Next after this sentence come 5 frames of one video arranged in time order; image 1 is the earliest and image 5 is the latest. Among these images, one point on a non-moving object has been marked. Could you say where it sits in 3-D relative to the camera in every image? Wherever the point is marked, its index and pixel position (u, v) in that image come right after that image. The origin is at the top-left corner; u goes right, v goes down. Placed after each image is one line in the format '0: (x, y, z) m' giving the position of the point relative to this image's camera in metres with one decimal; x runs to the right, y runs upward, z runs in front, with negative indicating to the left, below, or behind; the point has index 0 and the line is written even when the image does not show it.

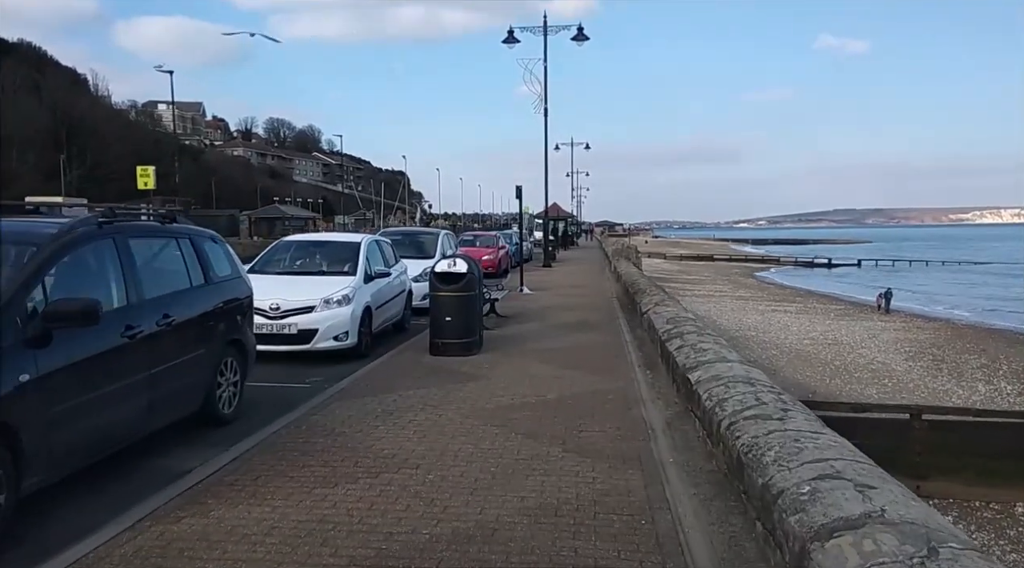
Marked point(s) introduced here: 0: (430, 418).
0: (-0.7, -1.1, +6.1) m
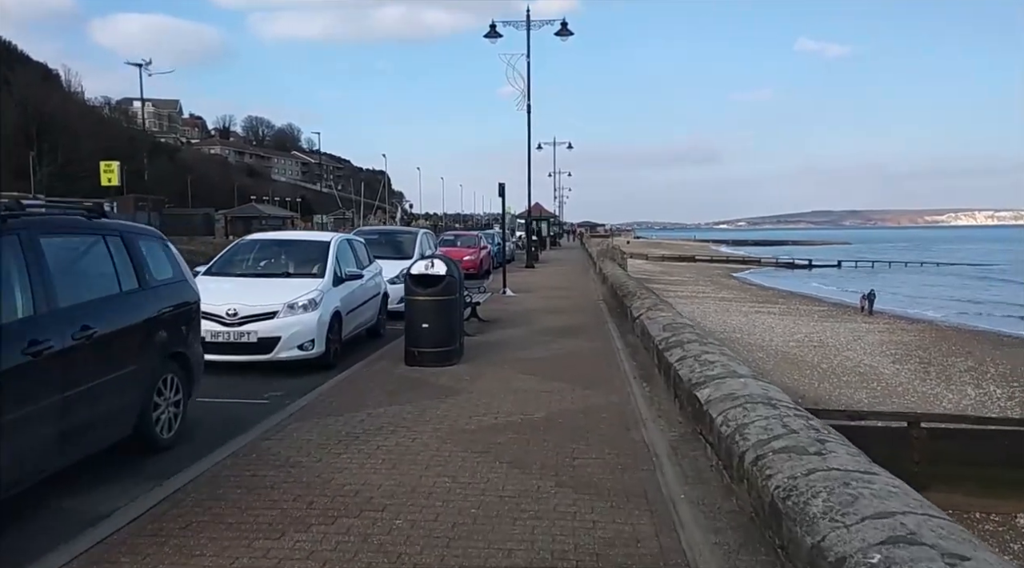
0: (-0.8, -1.2, +5.3) m
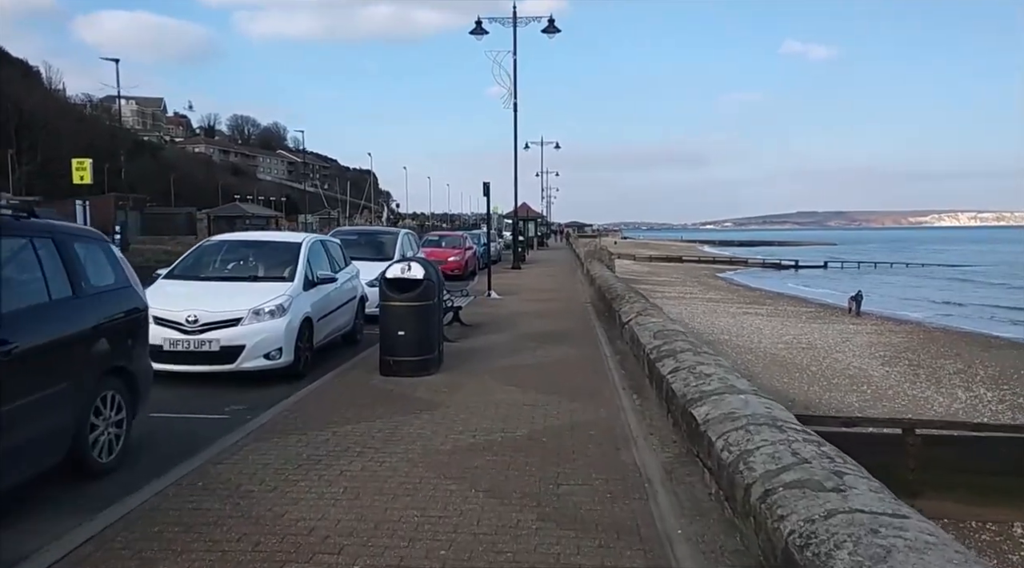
0: (-1.0, -1.2, +4.8) m
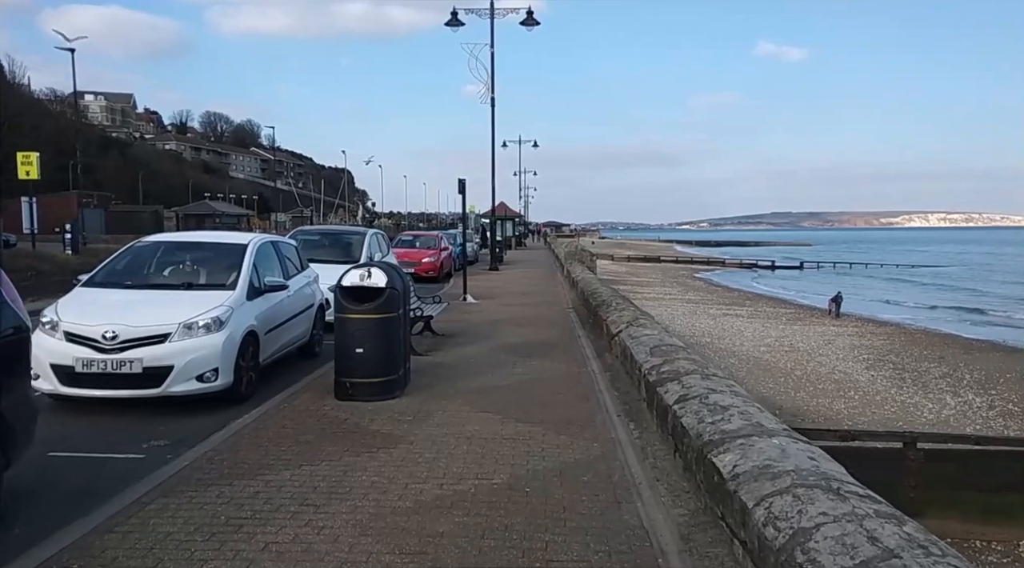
0: (-1.1, -1.3, +3.7) m
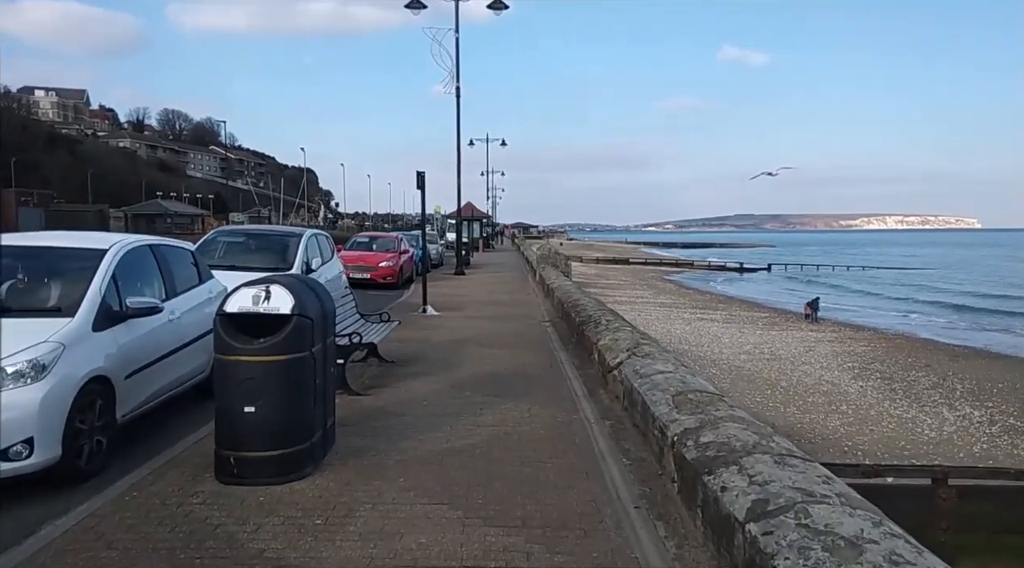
0: (-1.2, -1.5, +1.6) m
